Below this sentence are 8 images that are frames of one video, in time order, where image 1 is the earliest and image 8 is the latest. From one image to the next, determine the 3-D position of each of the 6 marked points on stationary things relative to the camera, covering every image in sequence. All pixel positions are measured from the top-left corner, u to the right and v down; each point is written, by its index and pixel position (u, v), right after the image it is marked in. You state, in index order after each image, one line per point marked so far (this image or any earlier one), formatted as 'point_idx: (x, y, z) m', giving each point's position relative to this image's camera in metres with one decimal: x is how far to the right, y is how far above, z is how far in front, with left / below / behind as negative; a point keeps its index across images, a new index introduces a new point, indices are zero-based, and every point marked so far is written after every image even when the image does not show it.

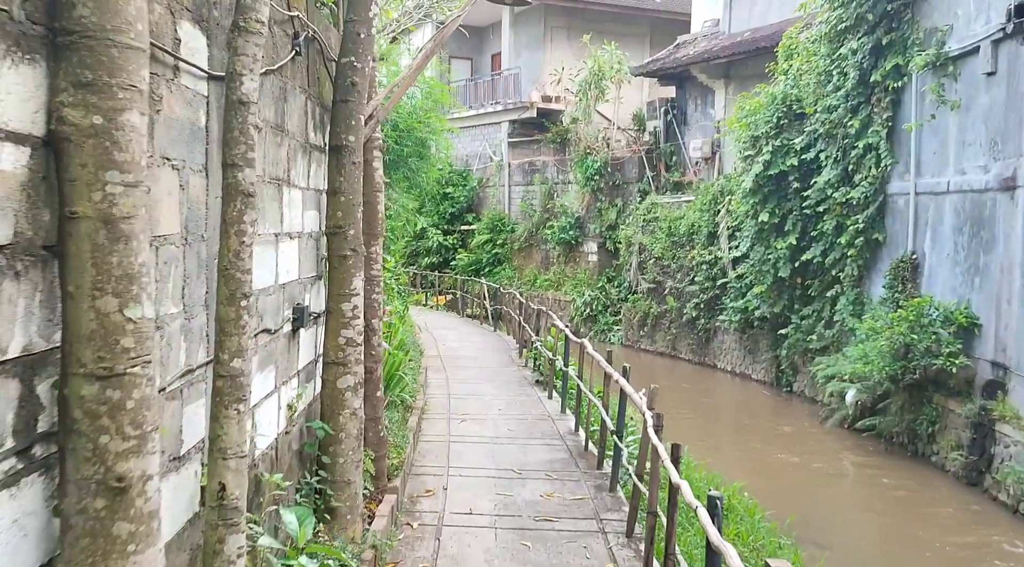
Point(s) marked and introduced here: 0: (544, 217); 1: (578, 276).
0: (+0.6, +1.2, +19.1) m
1: (+1.1, +0.1, +18.0) m
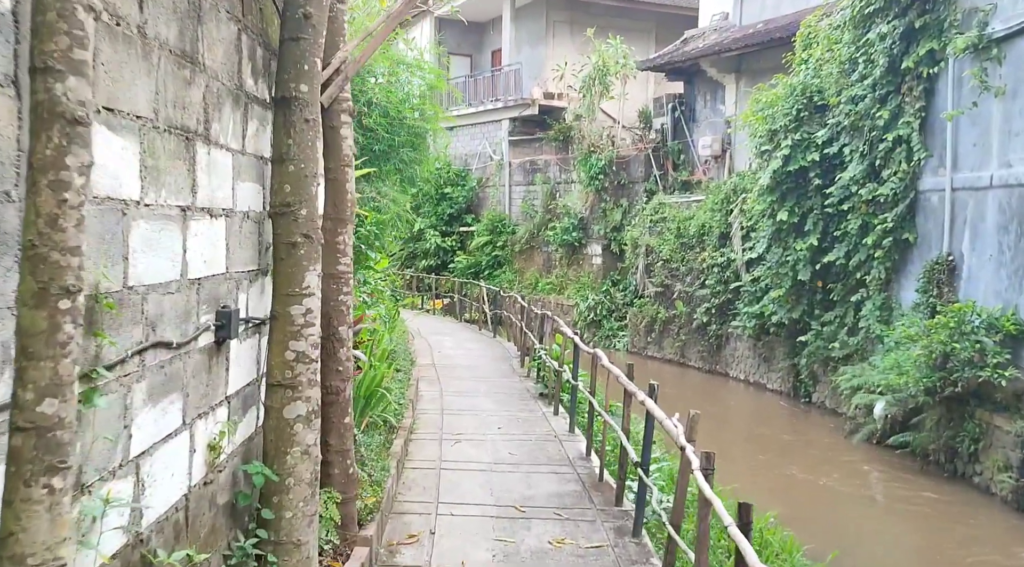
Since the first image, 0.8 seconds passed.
0: (+0.6, +1.2, +18.4) m
1: (+1.2, +0.1, +17.3) m
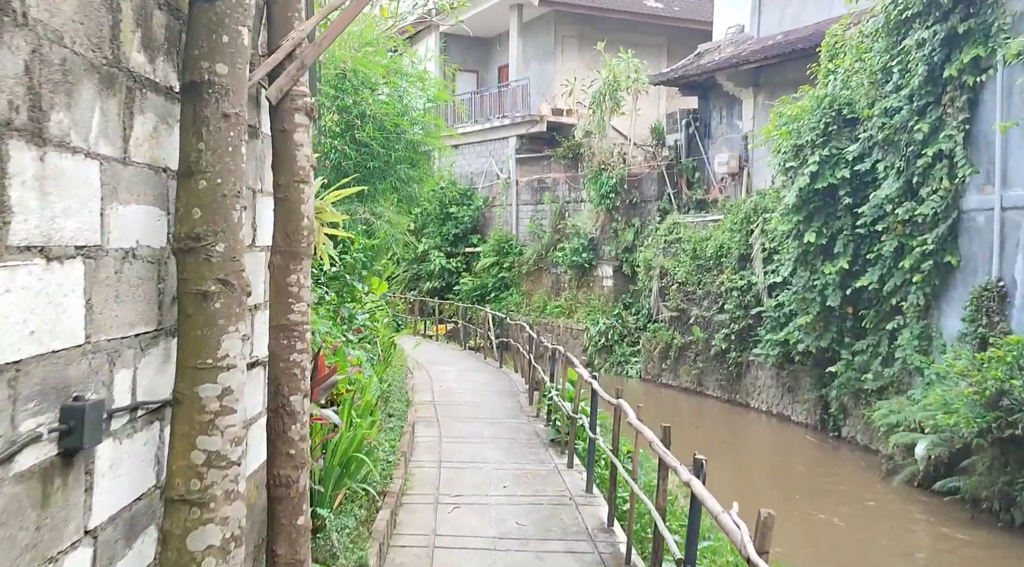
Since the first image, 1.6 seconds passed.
0: (+0.7, +0.8, +17.7) m
1: (+1.3, -0.3, +16.5) m
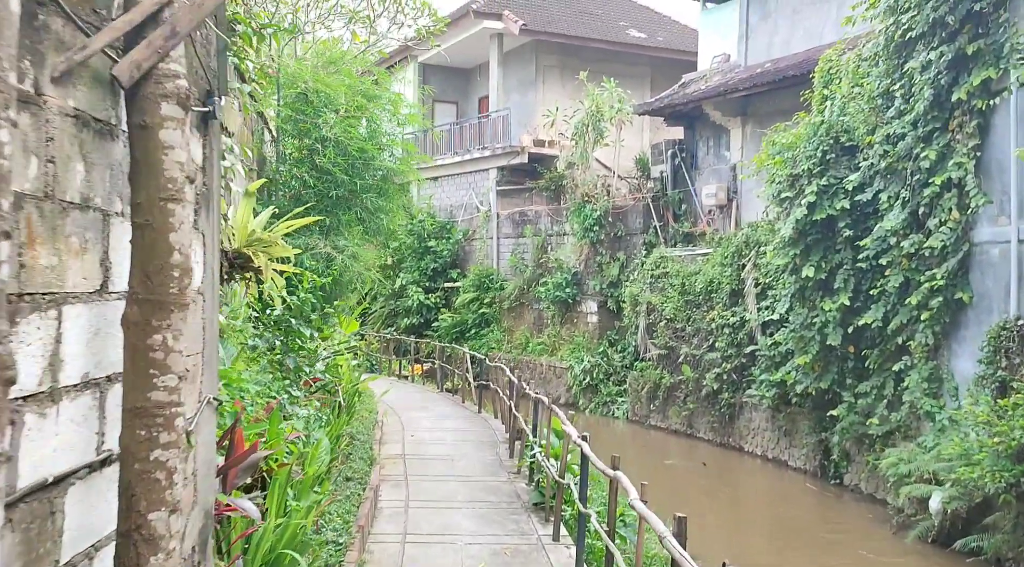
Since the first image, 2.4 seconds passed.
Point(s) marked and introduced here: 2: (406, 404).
0: (+0.4, +0.2, +17.0) m
1: (+1.0, -0.9, +15.9) m
2: (-1.1, -1.2, +10.2) m
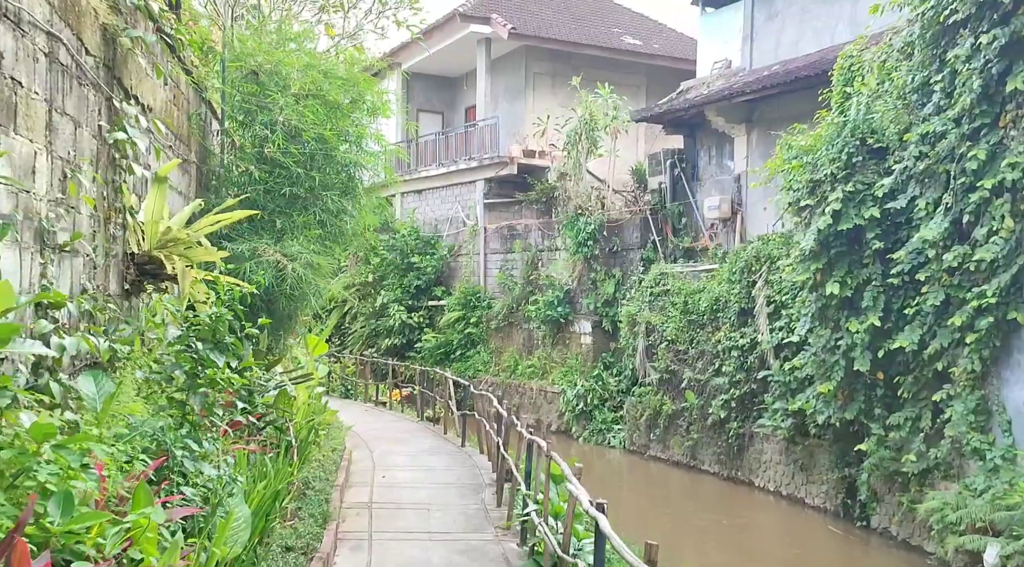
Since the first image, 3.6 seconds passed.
0: (+0.2, -0.1, +16.0) m
1: (+0.8, -1.1, +14.8) m
2: (-1.2, -1.3, +9.1) m
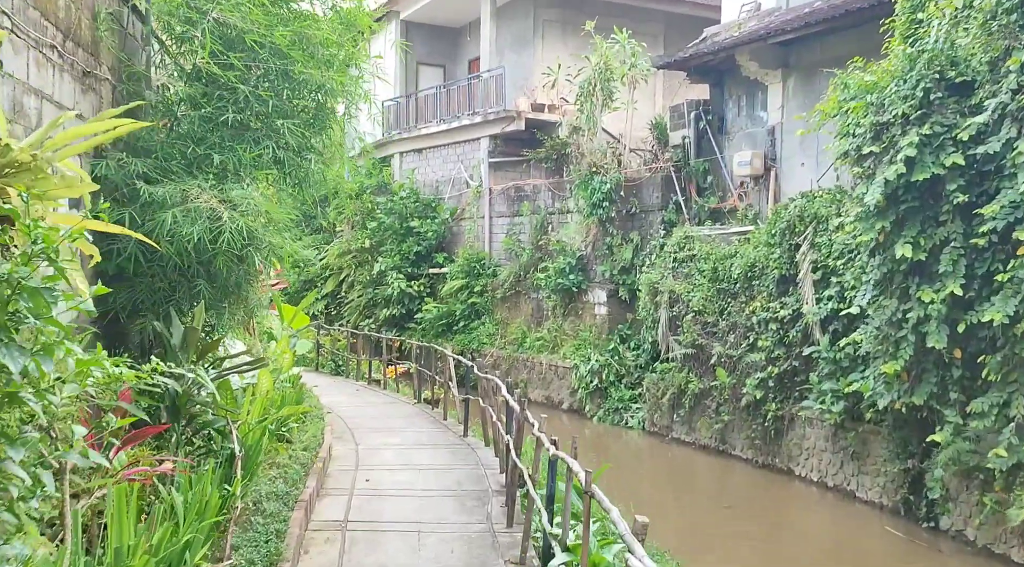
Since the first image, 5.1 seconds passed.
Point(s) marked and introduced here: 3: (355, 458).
0: (+0.3, +0.4, +14.7) m
1: (+0.9, -0.7, +13.5) m
2: (-1.1, -1.1, +7.9) m
3: (-0.9, -1.1, +6.3) m
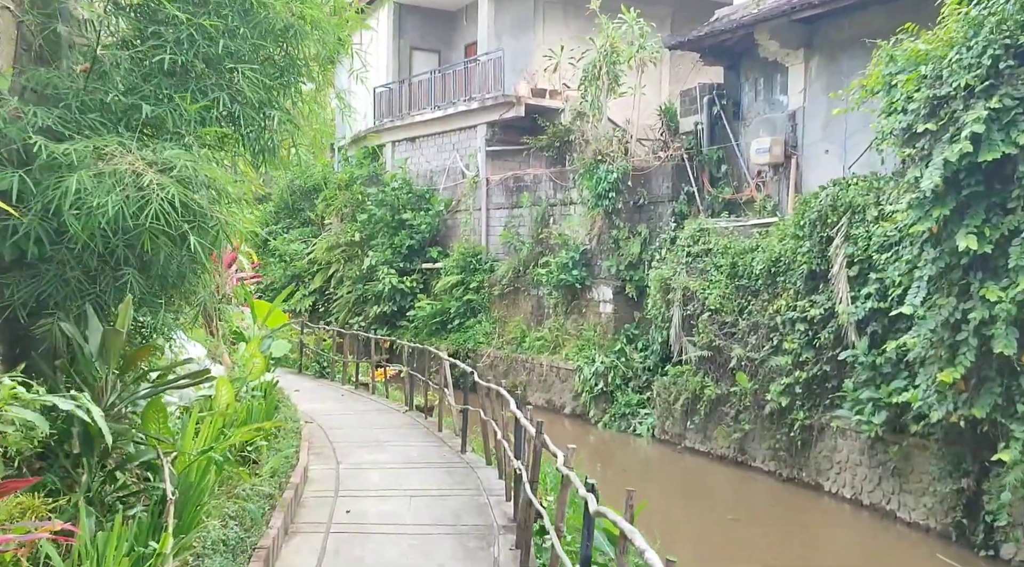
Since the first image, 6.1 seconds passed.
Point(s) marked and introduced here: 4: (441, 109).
0: (+0.3, +0.4, +13.8) m
1: (+0.9, -0.6, +12.6) m
2: (-1.1, -1.0, +6.9) m
3: (-0.9, -1.0, +5.4) m
4: (-1.1, +2.7, +15.9) m
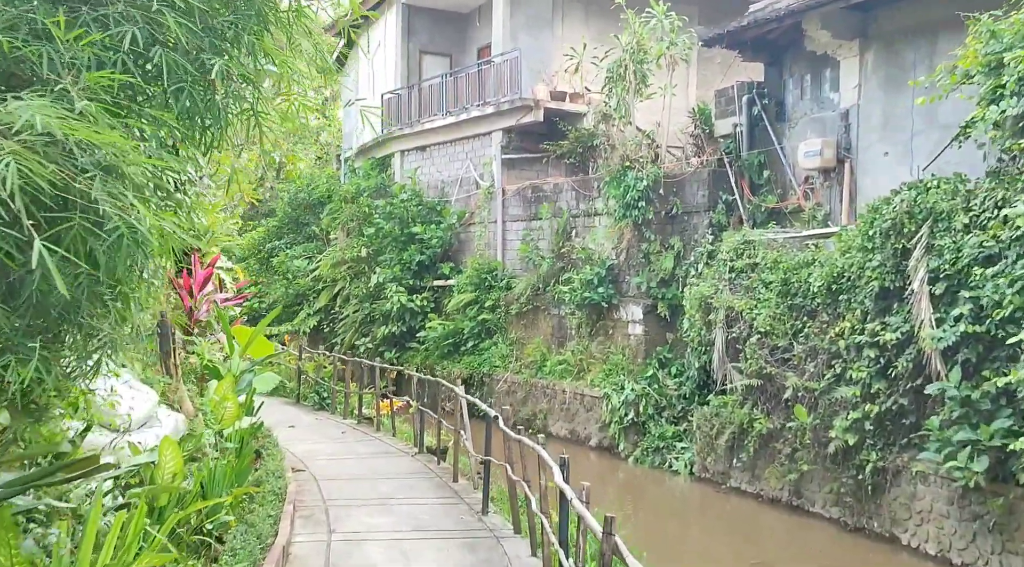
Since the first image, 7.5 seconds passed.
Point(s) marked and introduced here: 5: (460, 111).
0: (+0.5, +0.2, +12.6) m
1: (+1.1, -0.8, +11.4) m
2: (-0.9, -1.1, +5.8) m
3: (-0.8, -1.1, +4.2) m
4: (-0.8, +2.4, +14.7) m
5: (-0.7, +2.4, +14.6) m
